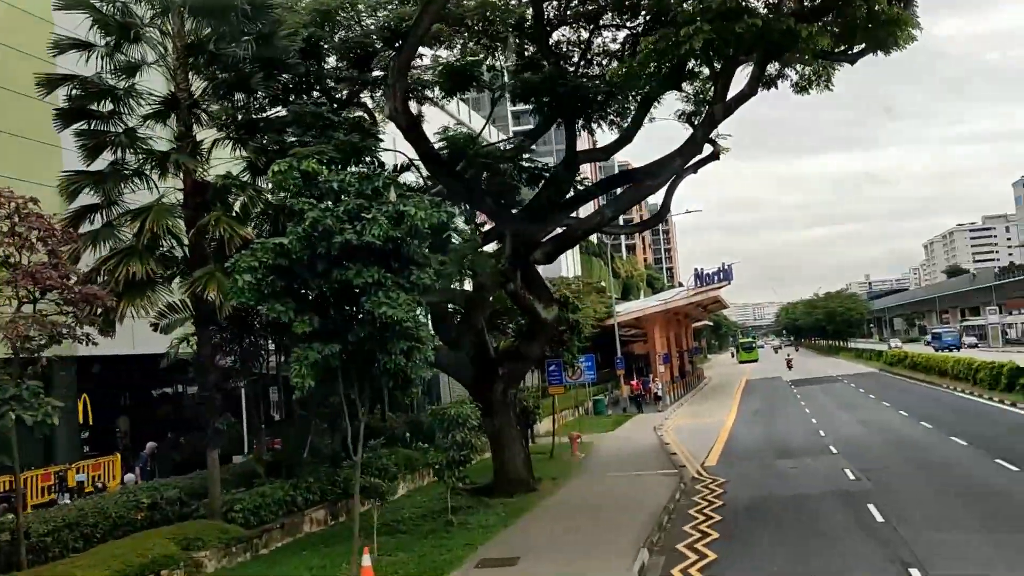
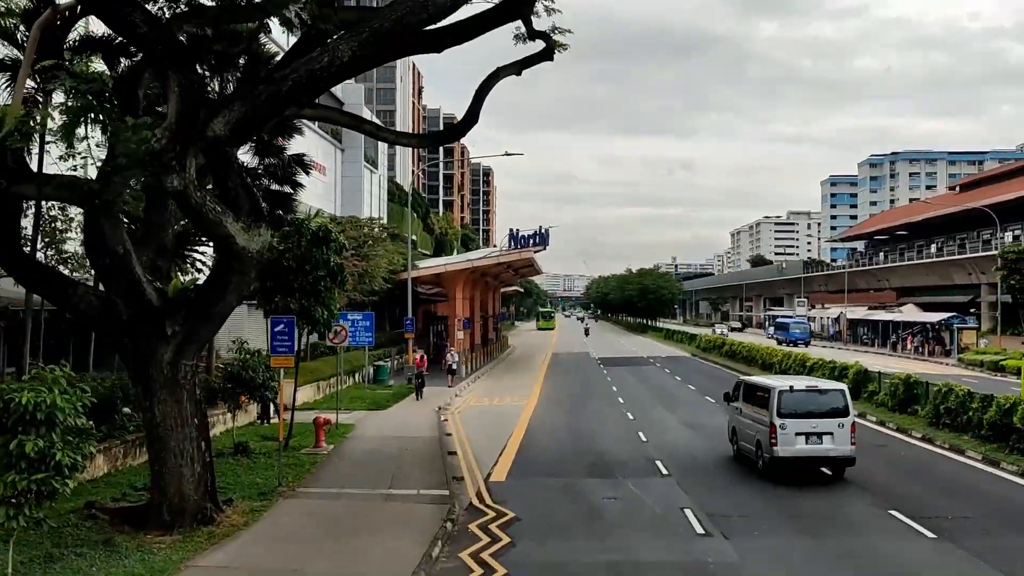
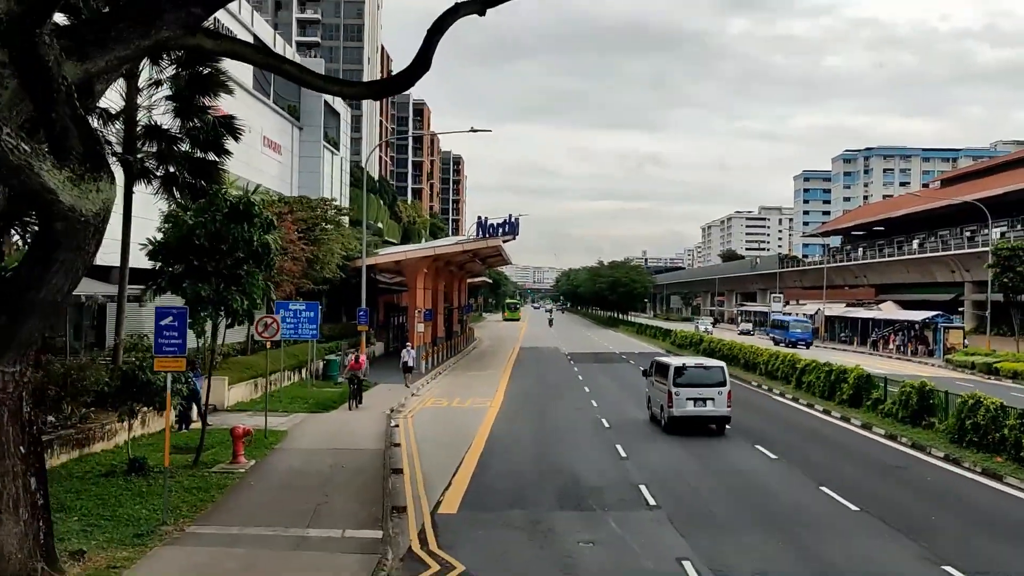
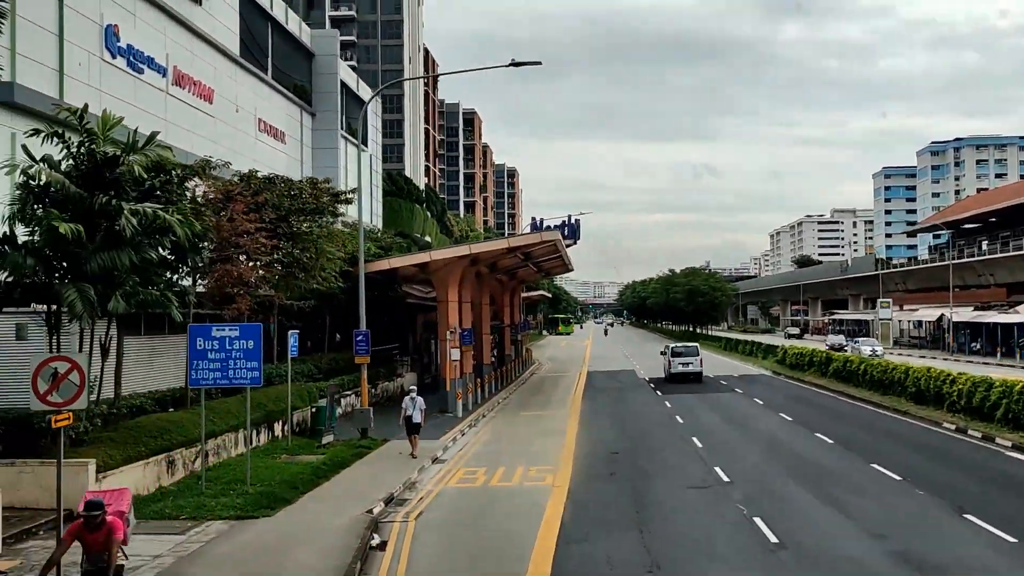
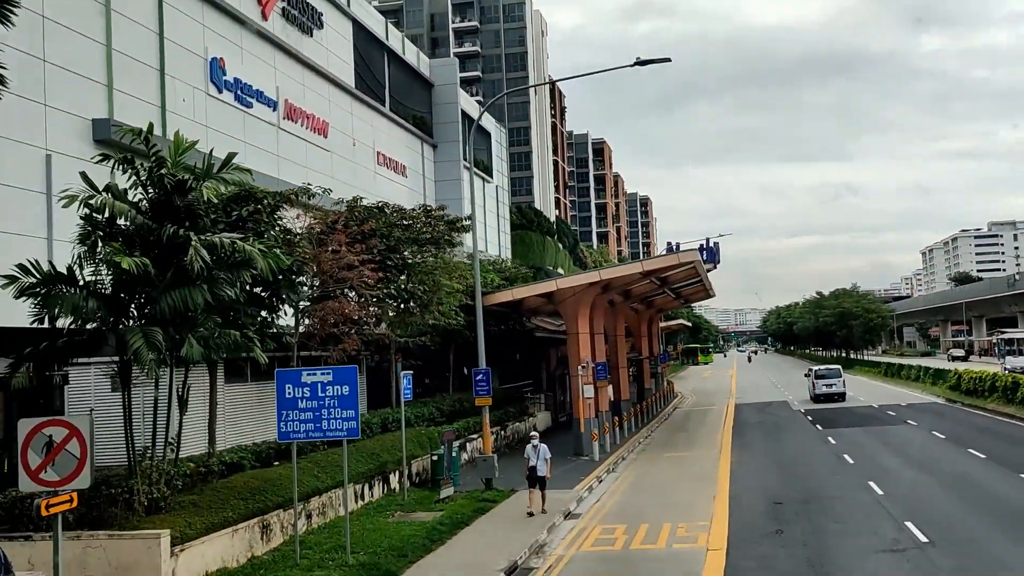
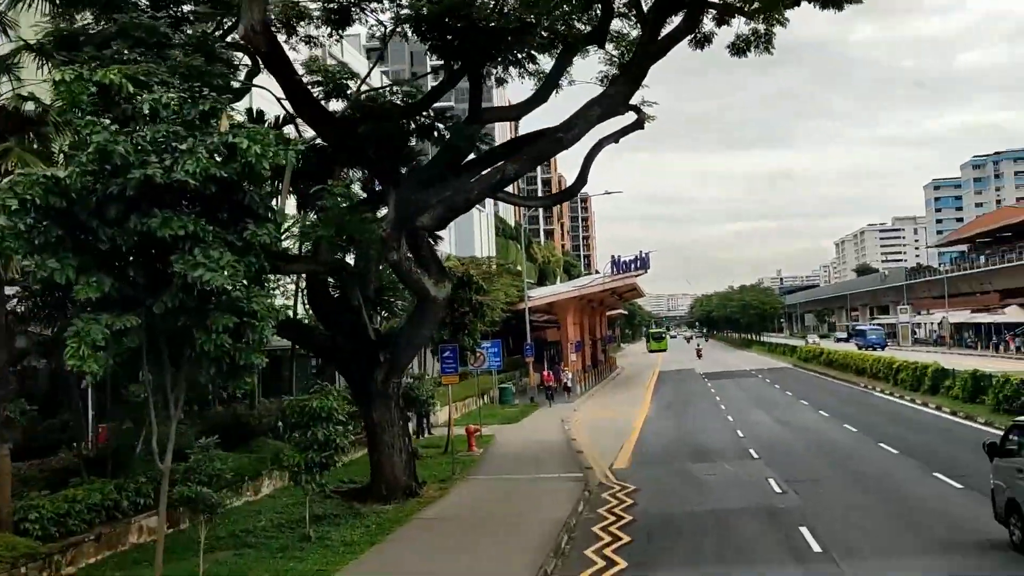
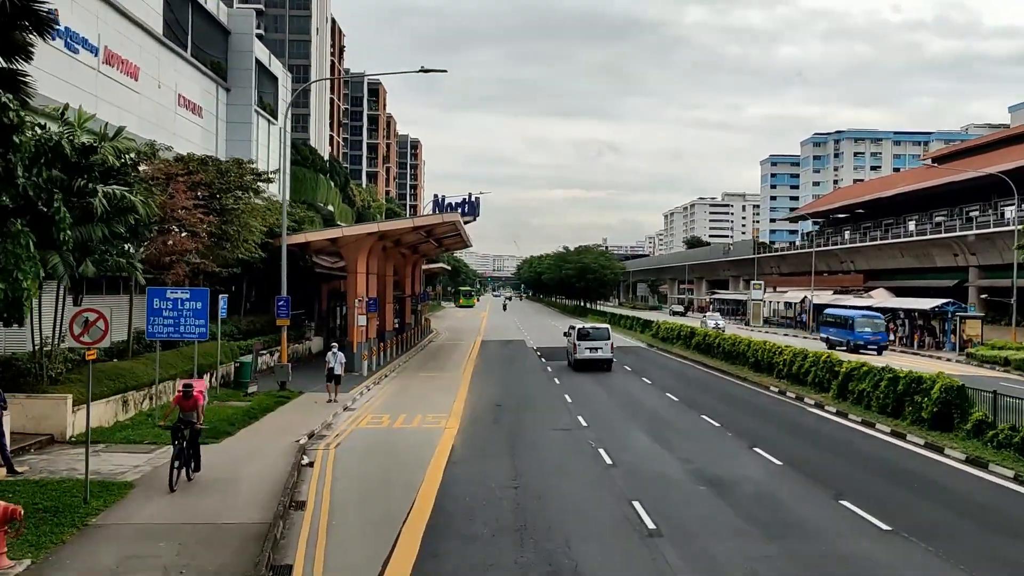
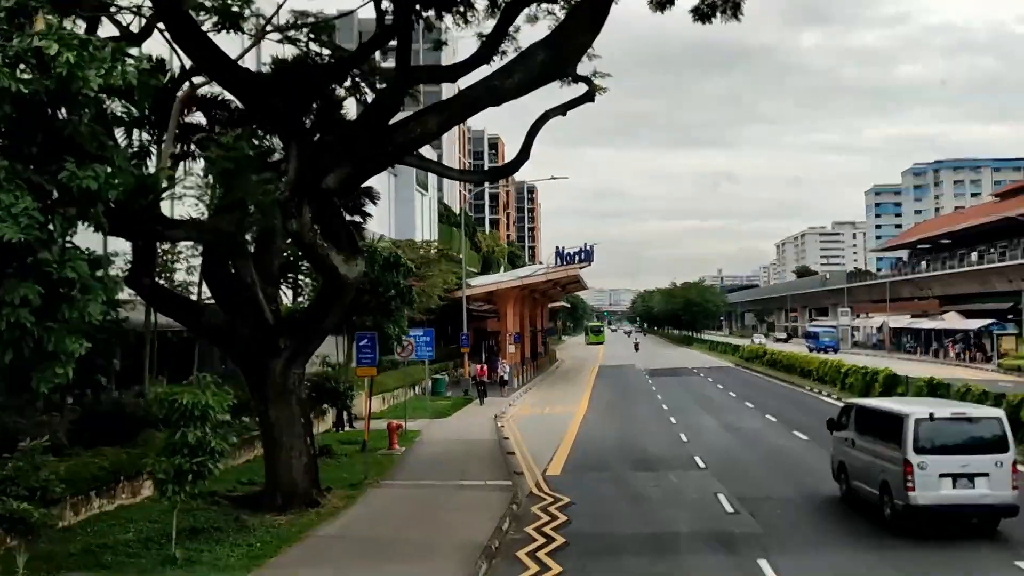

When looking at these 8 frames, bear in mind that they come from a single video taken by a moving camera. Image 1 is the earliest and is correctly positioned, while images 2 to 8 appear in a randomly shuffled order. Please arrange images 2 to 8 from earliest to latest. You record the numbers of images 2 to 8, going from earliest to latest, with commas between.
6, 8, 2, 3, 7, 4, 5
